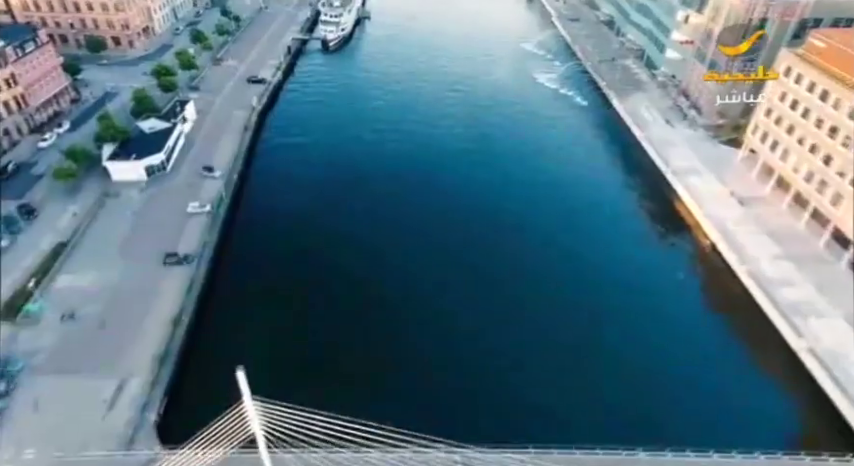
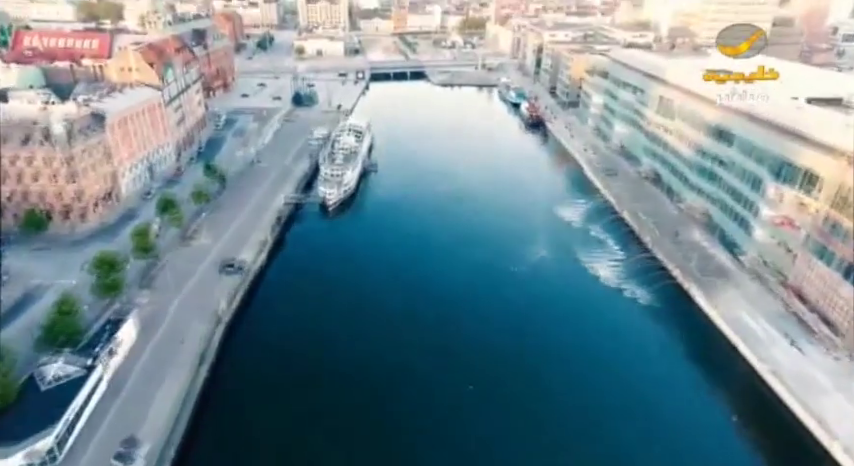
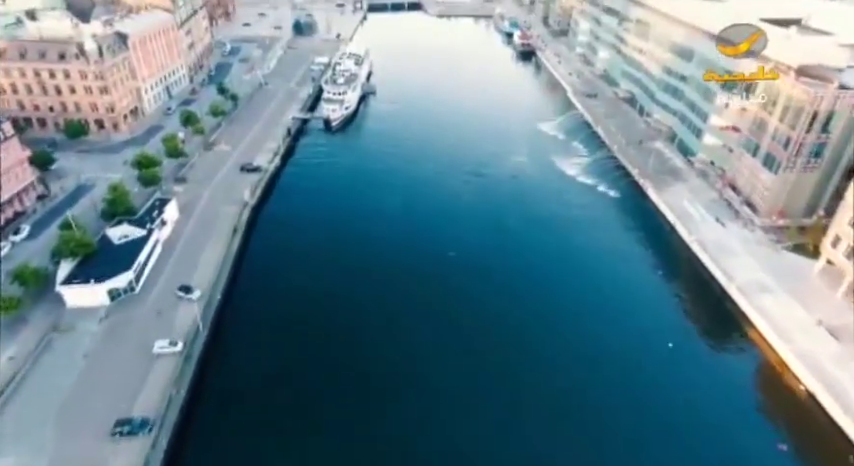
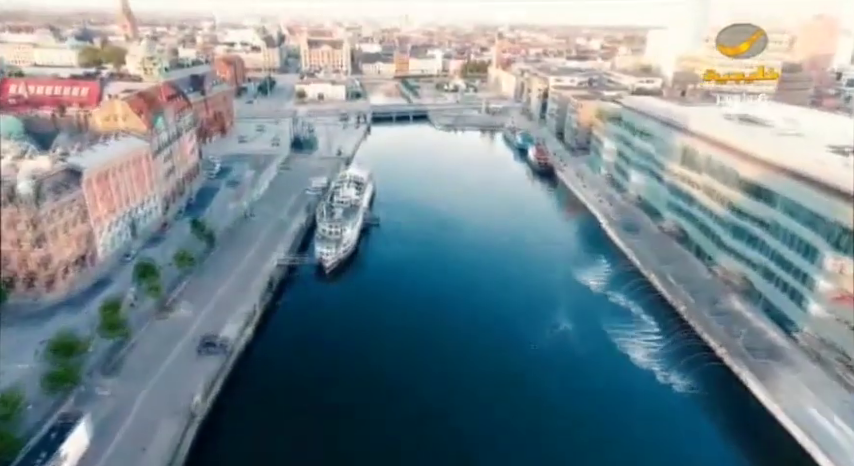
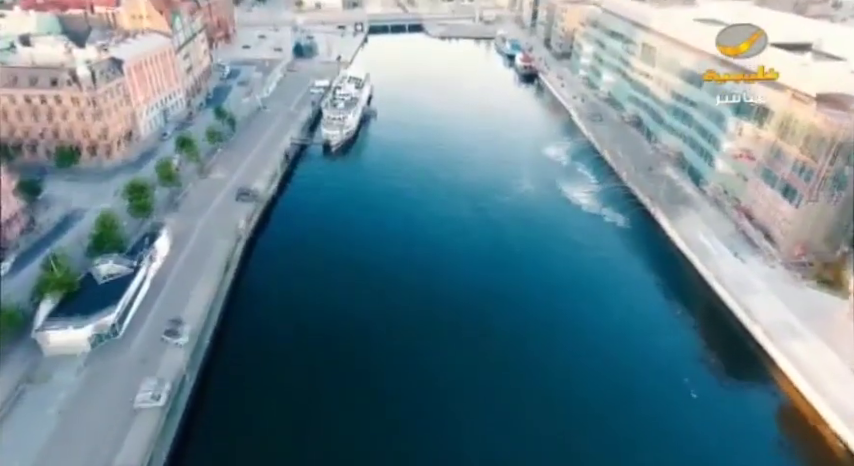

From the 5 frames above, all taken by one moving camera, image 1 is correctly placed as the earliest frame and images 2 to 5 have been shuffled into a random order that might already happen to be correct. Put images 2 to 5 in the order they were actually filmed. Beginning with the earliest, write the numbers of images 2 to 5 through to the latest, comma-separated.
3, 5, 2, 4
